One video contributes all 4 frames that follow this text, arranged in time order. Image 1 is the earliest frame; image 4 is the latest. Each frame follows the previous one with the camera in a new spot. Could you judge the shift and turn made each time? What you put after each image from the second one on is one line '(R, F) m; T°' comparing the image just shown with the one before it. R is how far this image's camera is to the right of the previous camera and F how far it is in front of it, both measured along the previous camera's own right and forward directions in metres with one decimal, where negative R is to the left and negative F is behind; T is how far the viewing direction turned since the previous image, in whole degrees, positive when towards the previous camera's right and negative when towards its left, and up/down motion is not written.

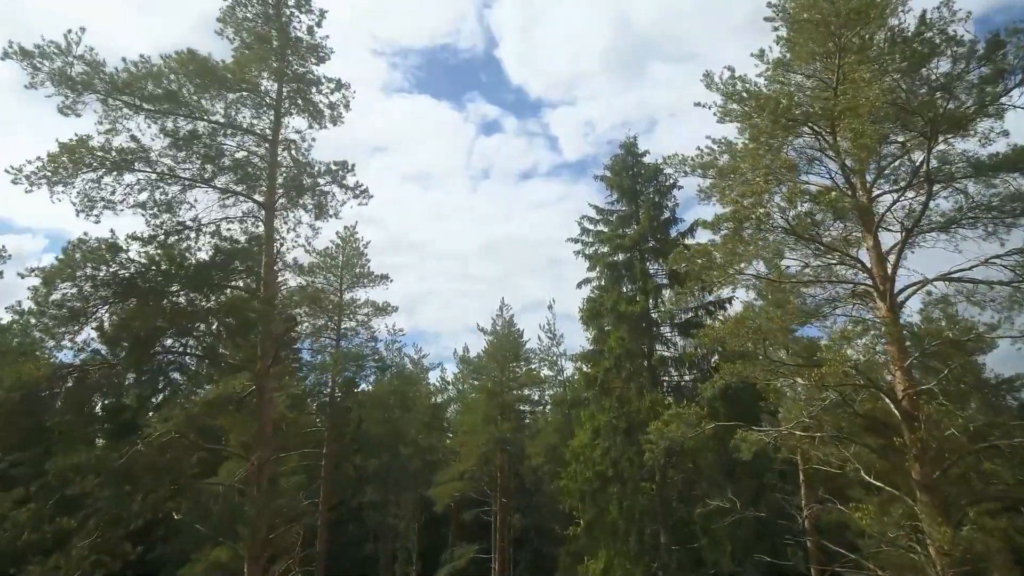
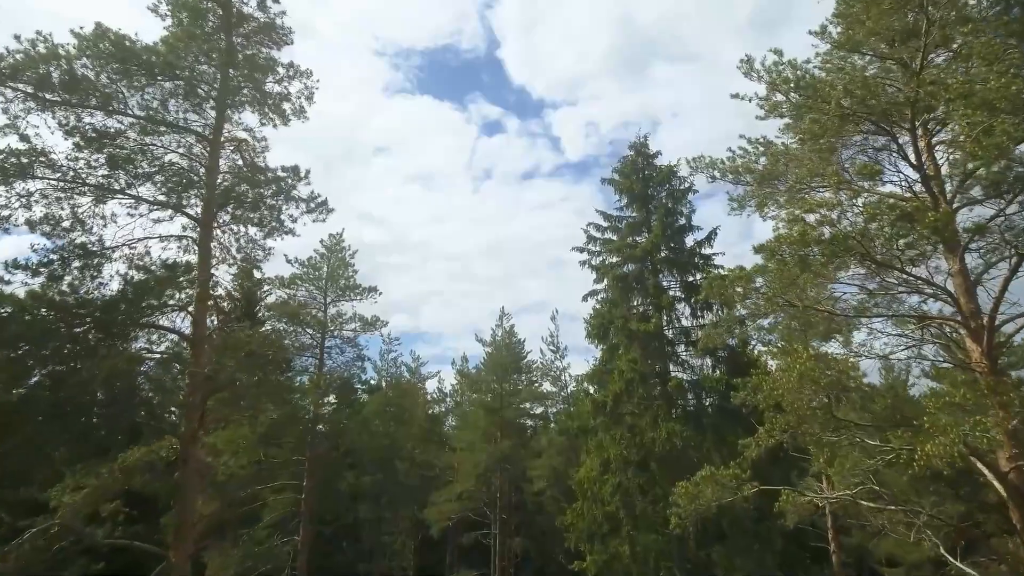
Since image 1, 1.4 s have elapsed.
(+0.1, +2.5) m; 0°
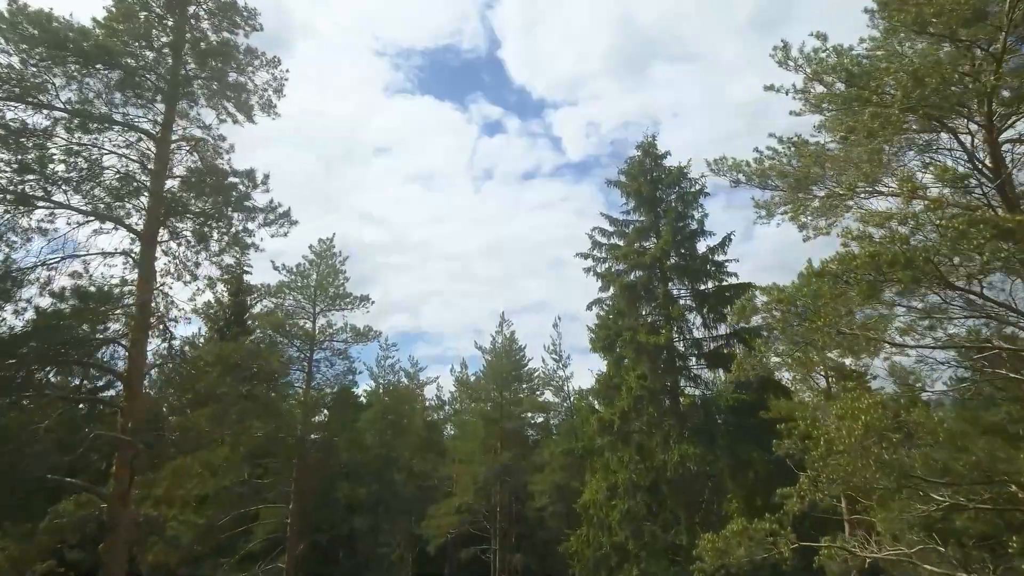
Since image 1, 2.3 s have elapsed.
(0.0, +1.6) m; 0°
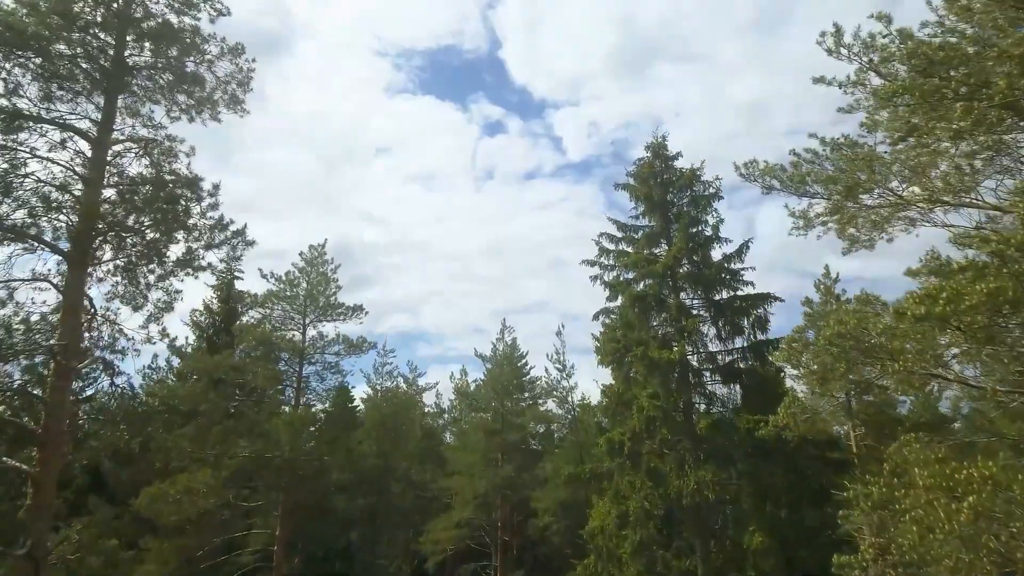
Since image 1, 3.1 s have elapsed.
(0.0, +1.5) m; 0°
